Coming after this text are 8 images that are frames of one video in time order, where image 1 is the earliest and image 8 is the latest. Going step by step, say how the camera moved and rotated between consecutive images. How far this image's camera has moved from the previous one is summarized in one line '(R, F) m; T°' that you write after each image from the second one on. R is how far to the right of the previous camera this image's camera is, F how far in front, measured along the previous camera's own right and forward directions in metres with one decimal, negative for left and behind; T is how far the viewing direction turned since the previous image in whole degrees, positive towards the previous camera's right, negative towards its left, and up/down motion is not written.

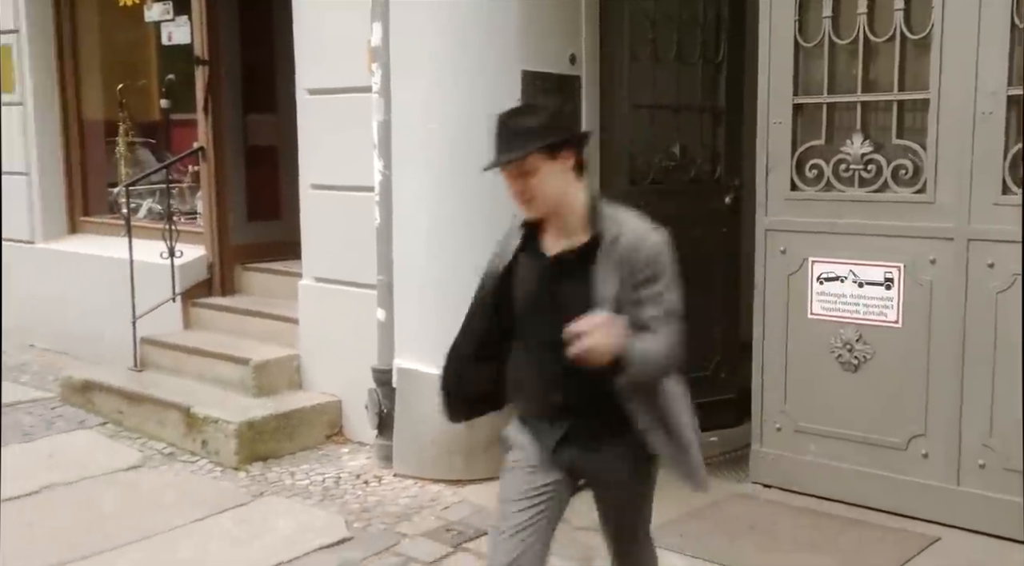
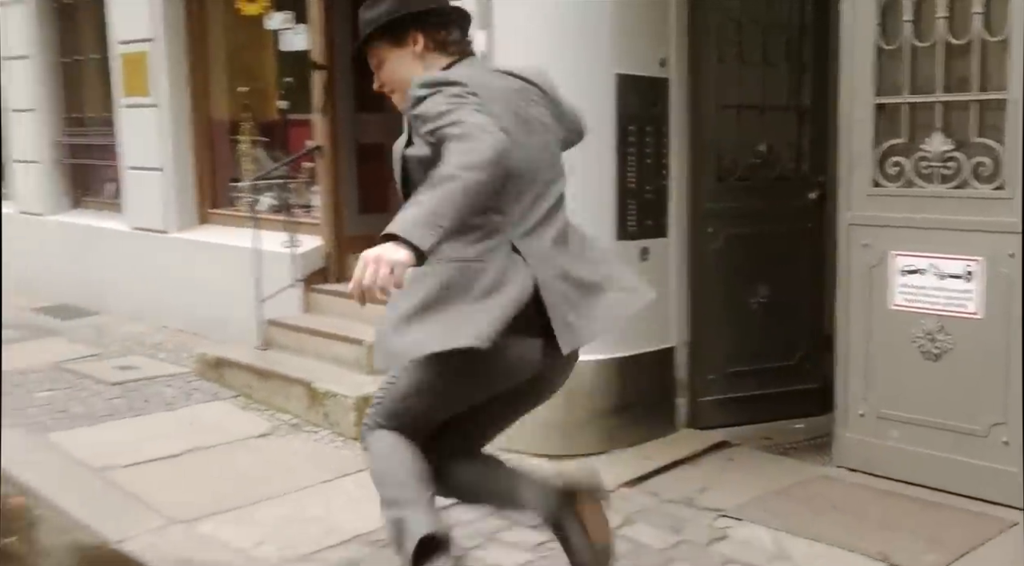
(-0.1, -0.3) m; -5°
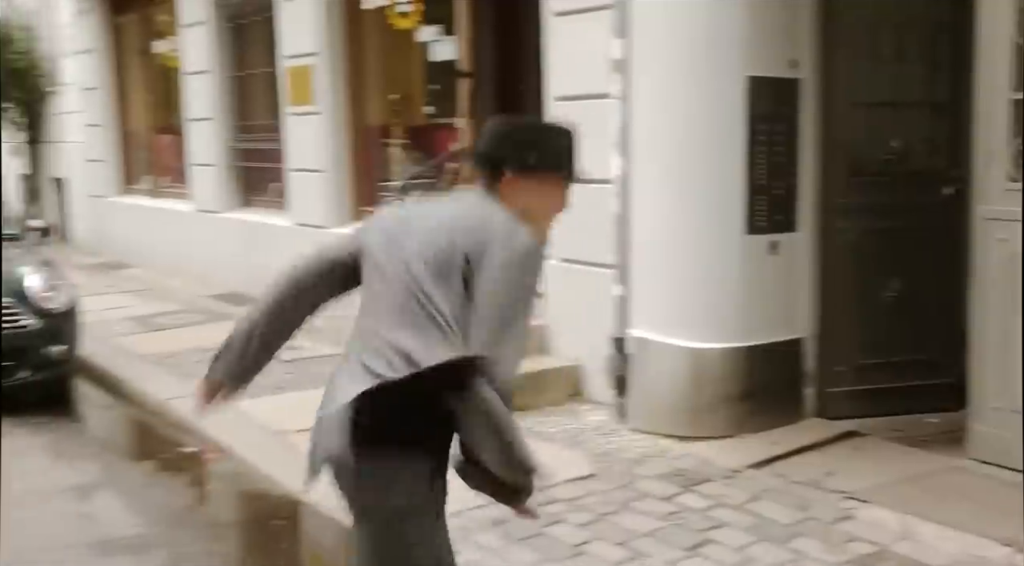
(0.0, -0.3) m; -8°
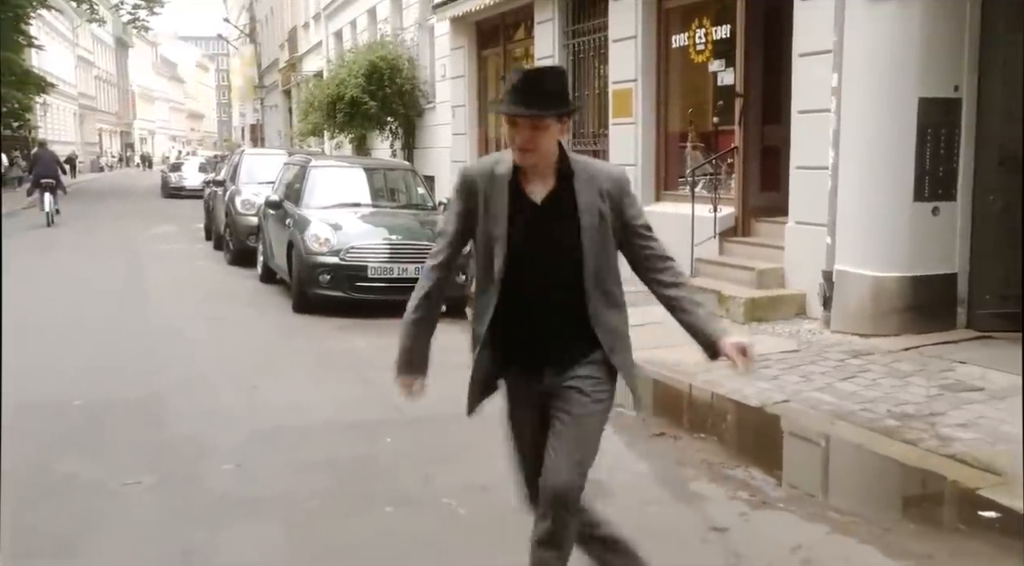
(+0.6, -3.0) m; -19°
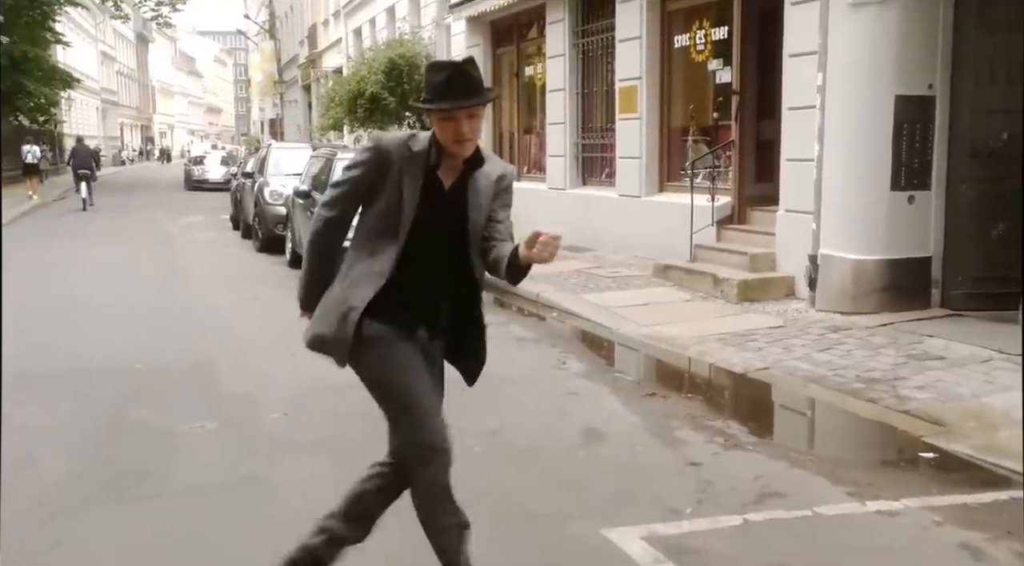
(0.0, -0.7) m; -1°
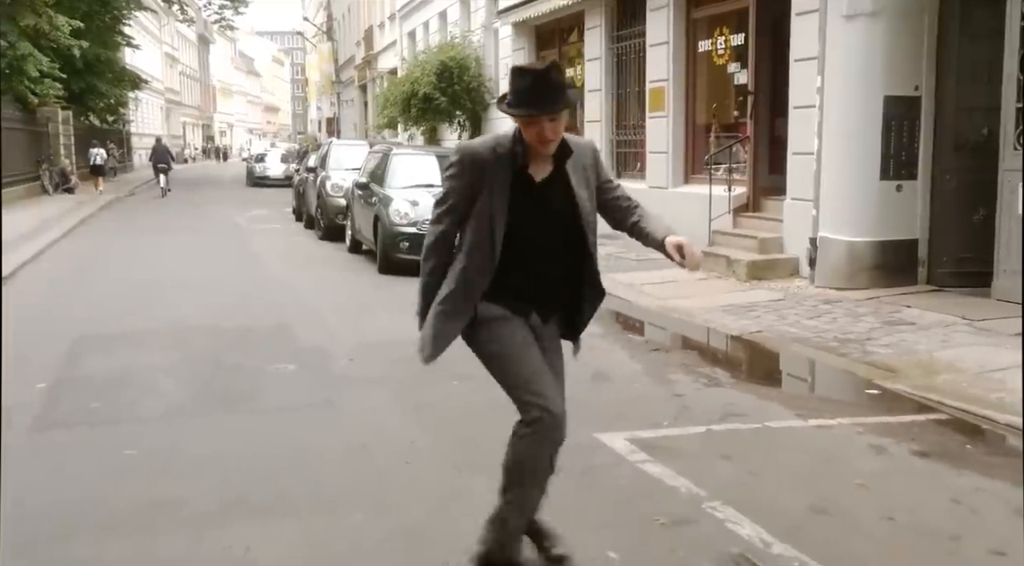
(+0.2, -1.2) m; -3°
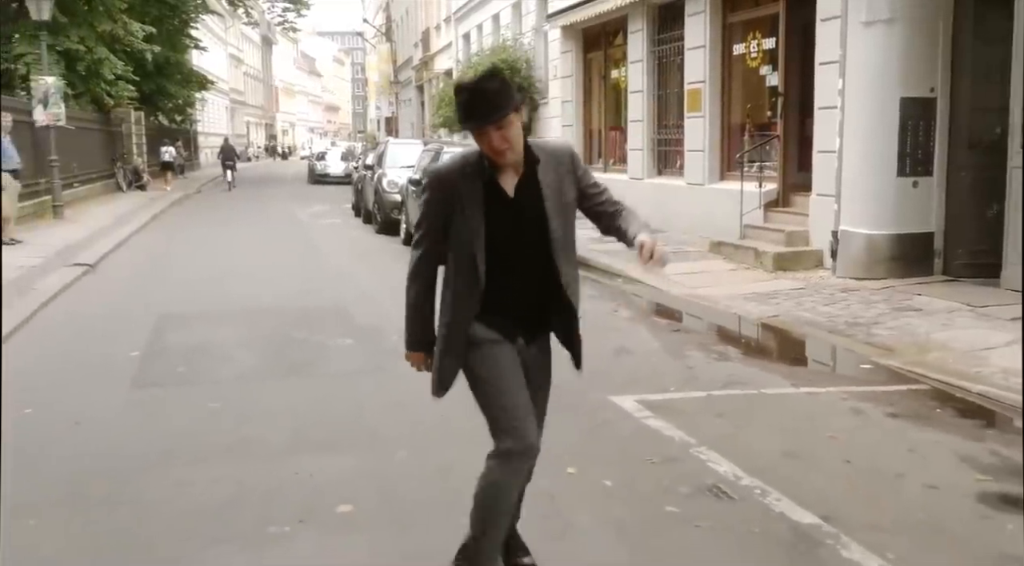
(+0.2, -0.8) m; -3°
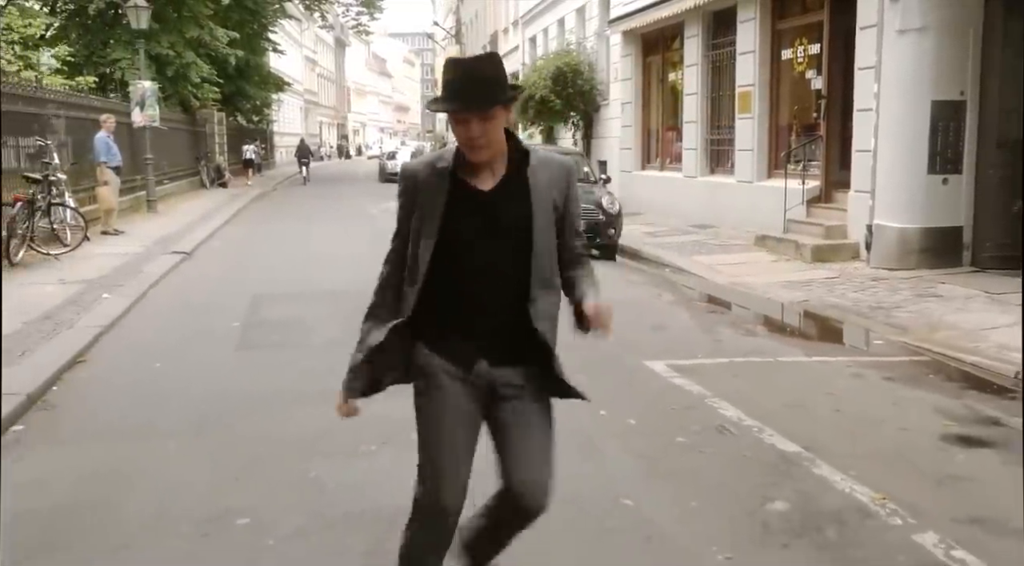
(+0.1, -1.0) m; -4°
